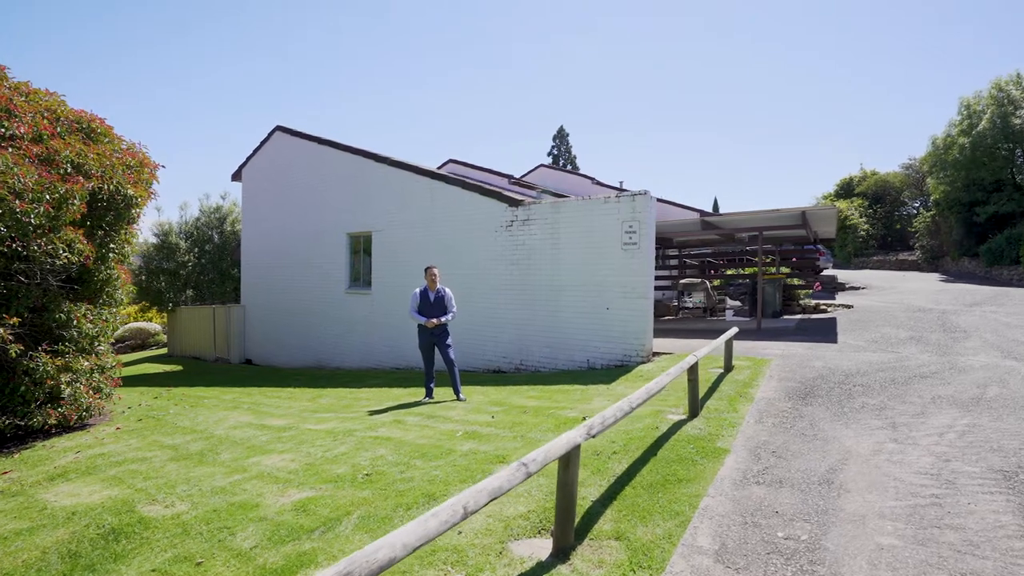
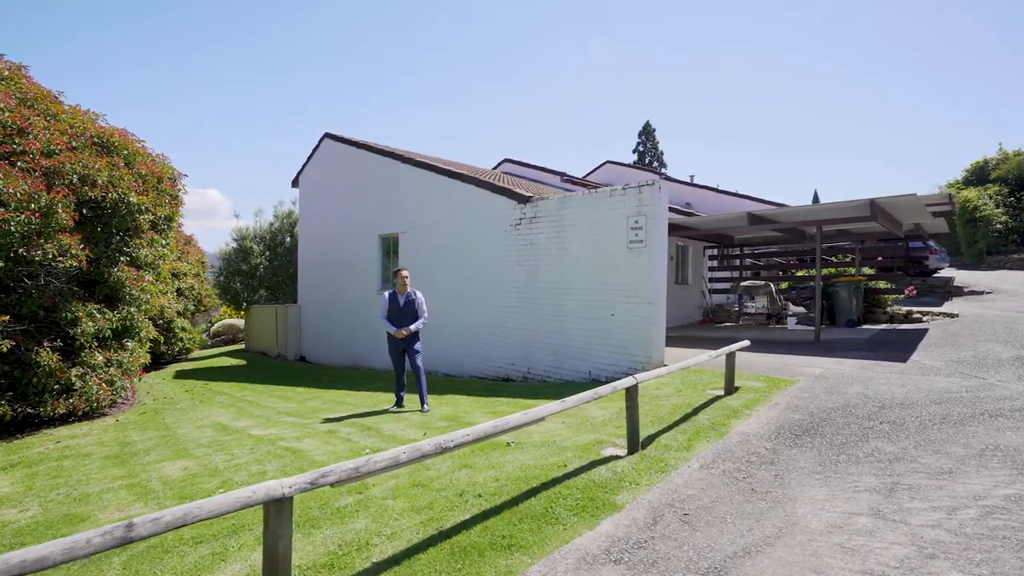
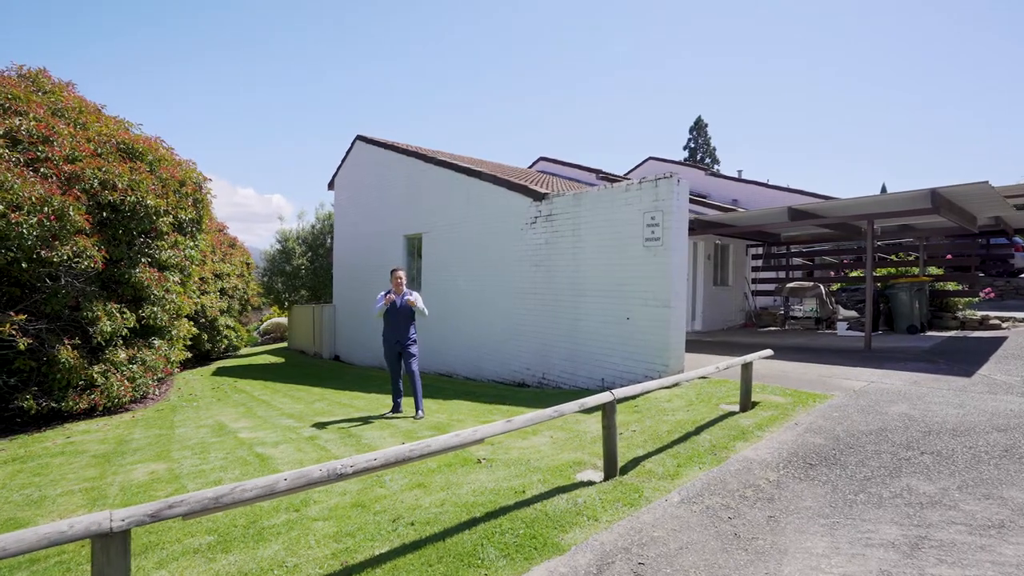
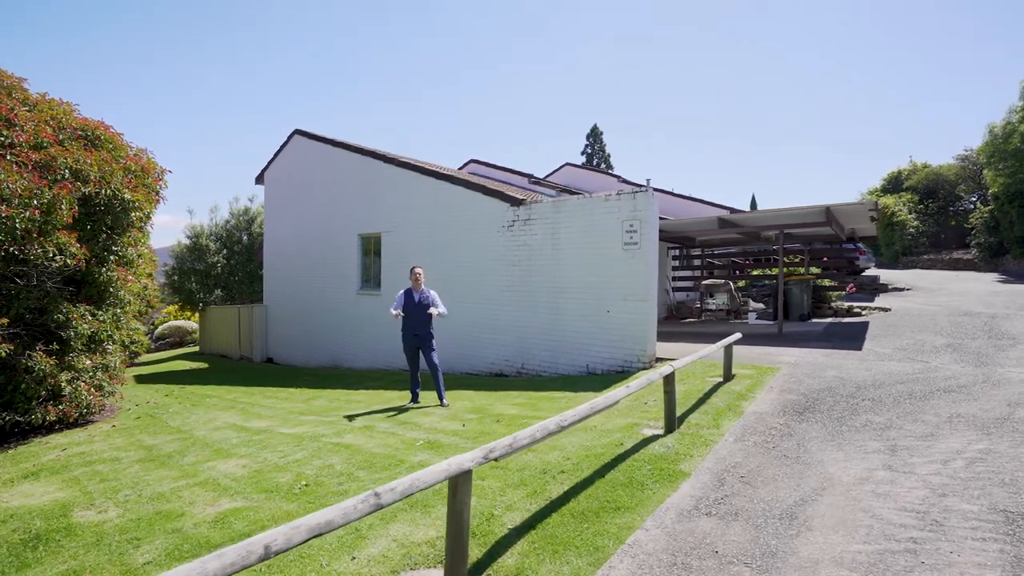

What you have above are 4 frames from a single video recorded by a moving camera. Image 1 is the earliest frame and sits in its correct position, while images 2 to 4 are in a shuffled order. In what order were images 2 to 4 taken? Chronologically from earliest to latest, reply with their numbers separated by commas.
4, 2, 3
